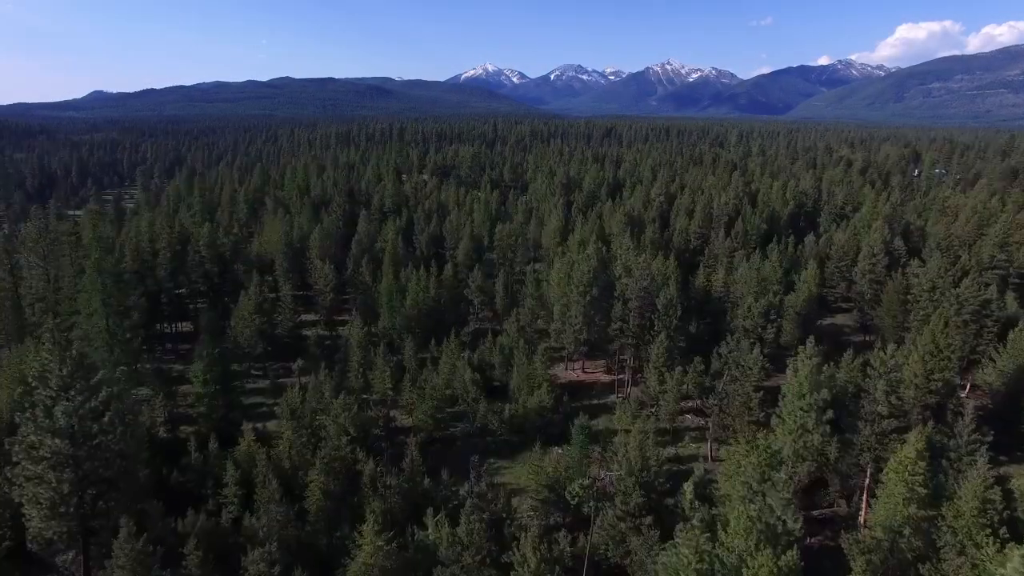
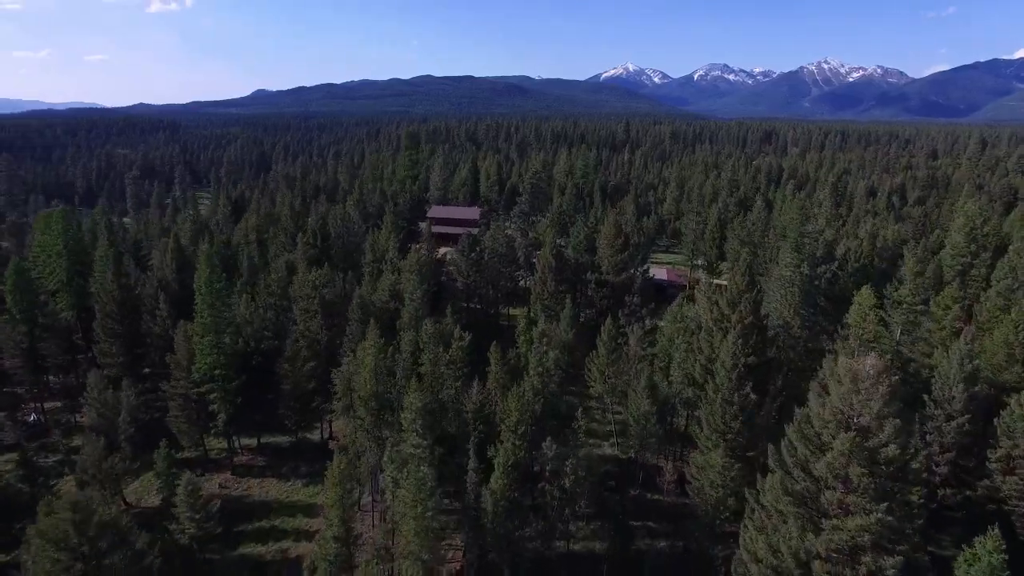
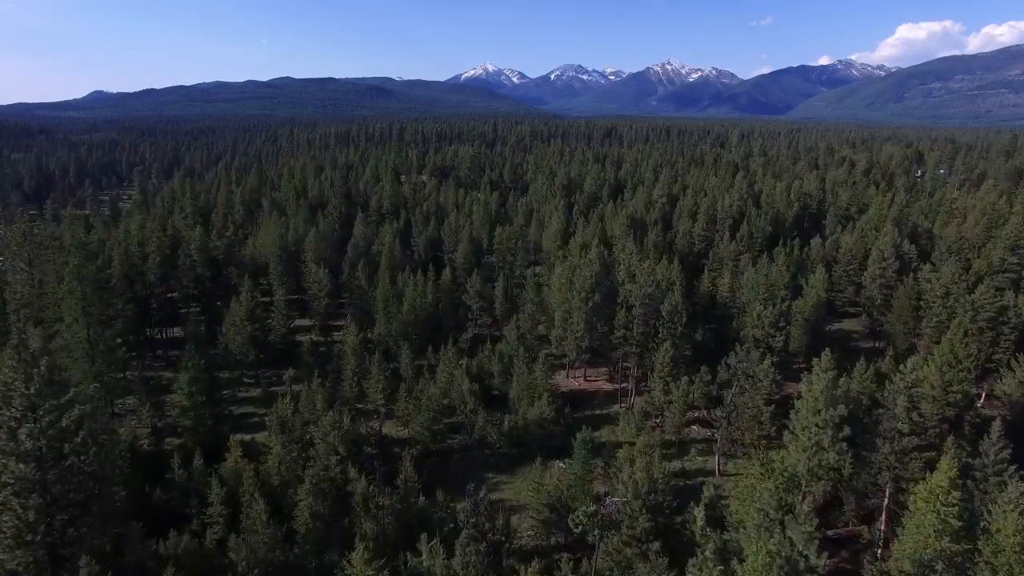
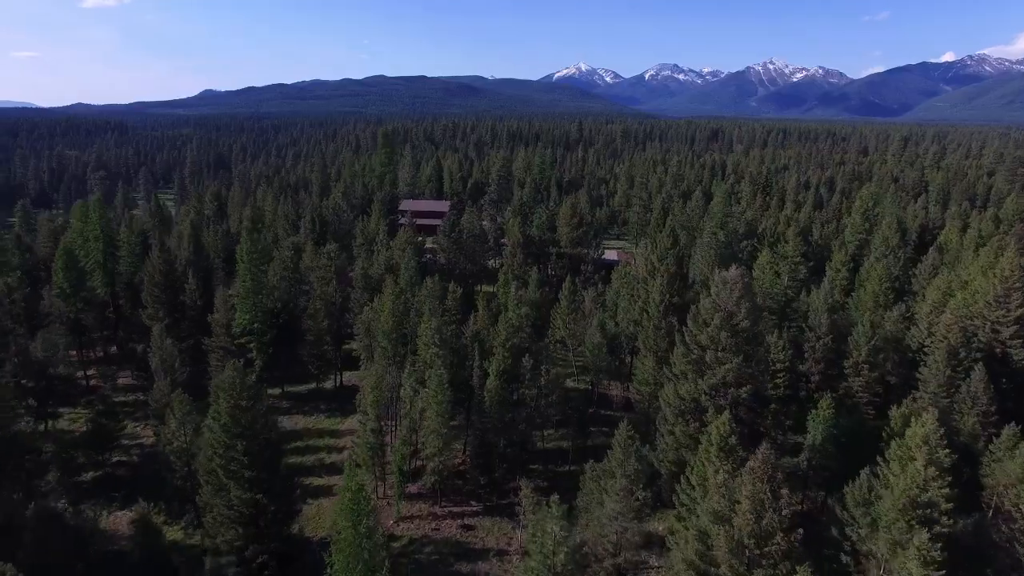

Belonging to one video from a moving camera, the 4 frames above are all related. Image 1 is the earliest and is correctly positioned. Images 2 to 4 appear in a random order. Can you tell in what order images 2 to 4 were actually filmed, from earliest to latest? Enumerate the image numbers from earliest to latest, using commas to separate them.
3, 4, 2
